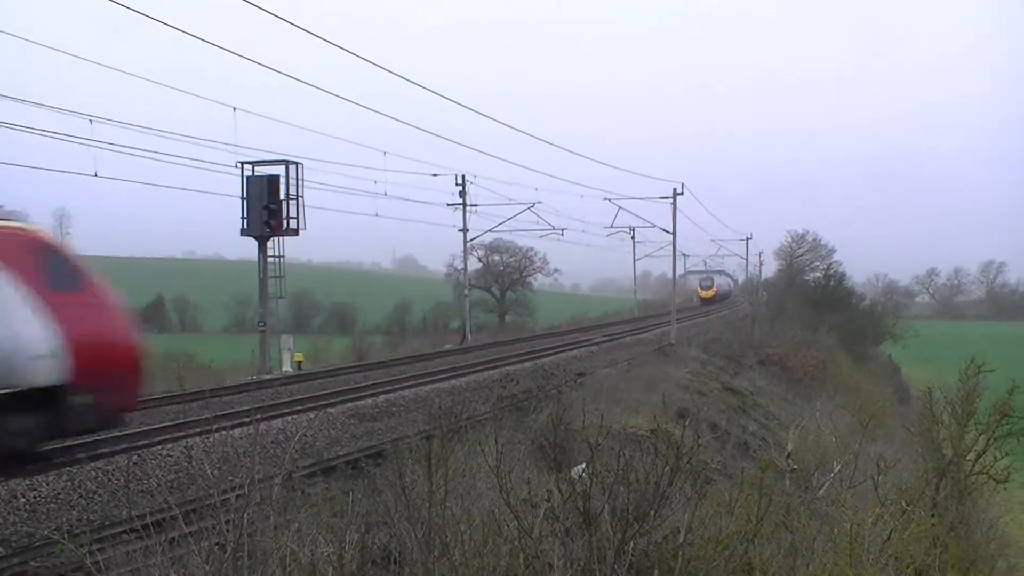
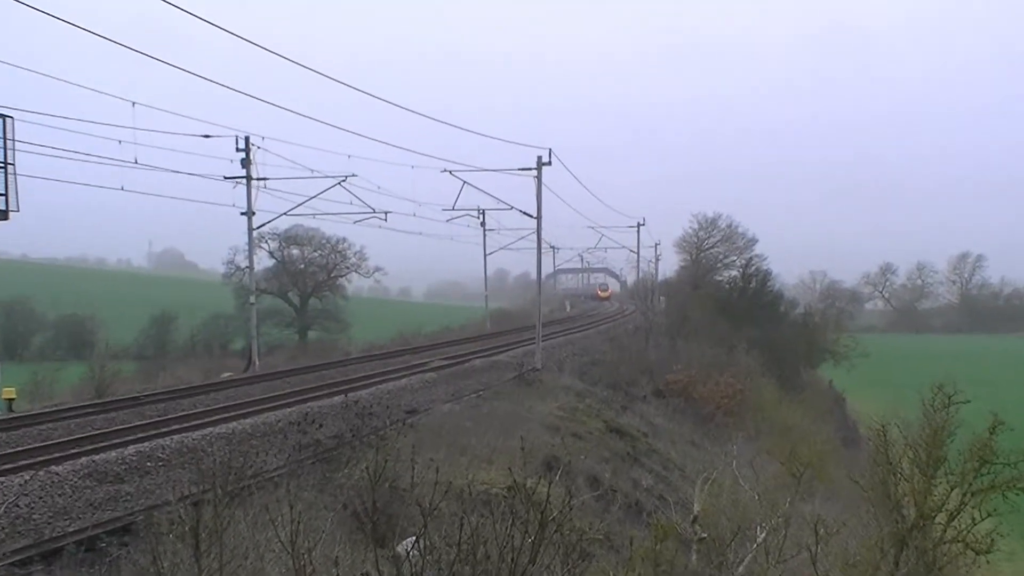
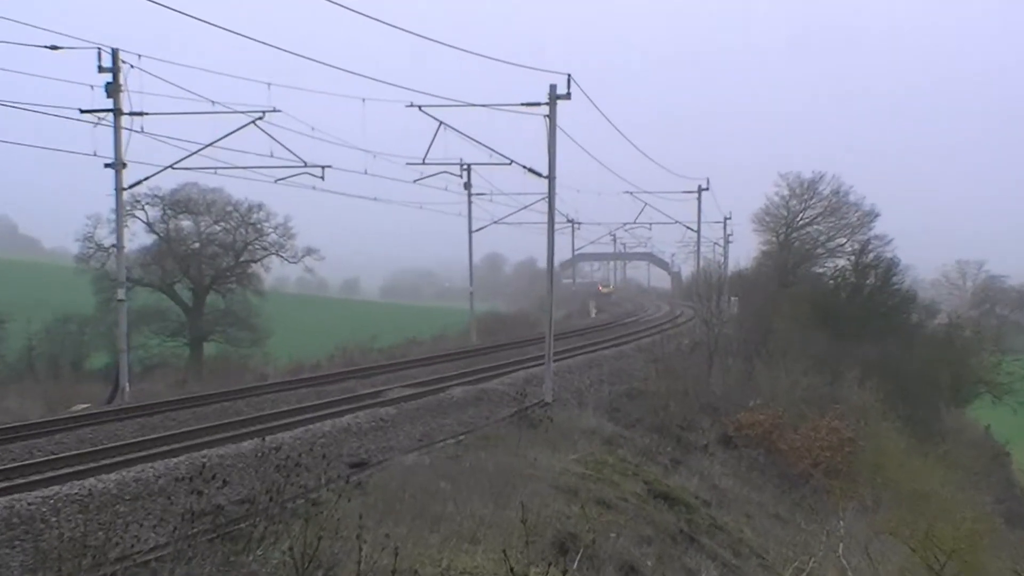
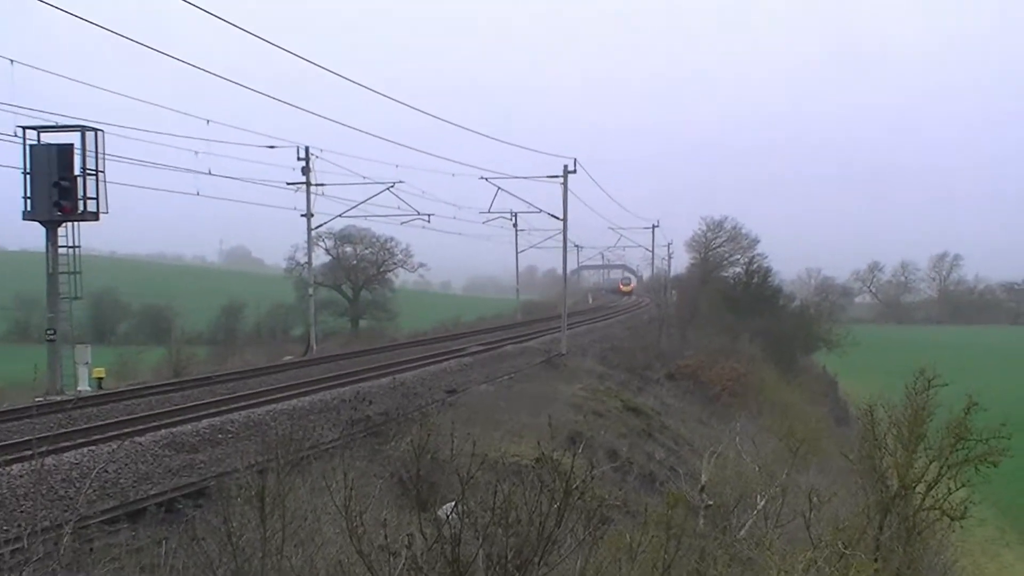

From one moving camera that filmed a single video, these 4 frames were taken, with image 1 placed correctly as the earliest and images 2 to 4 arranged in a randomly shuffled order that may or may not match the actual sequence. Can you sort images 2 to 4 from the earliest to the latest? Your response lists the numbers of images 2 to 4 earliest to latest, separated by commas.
4, 2, 3
